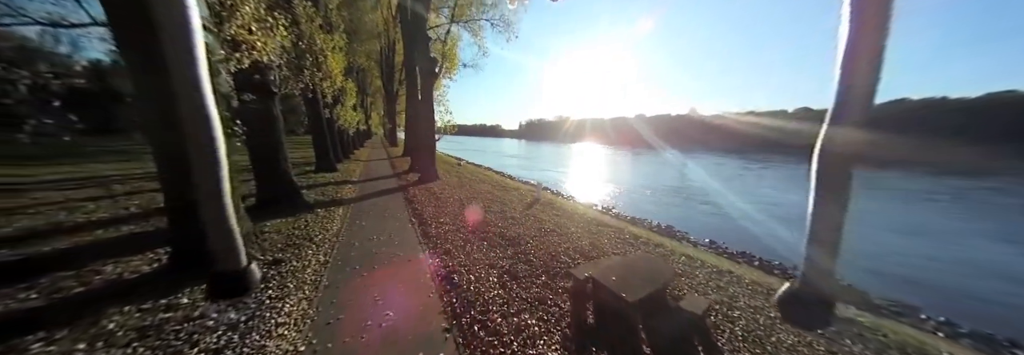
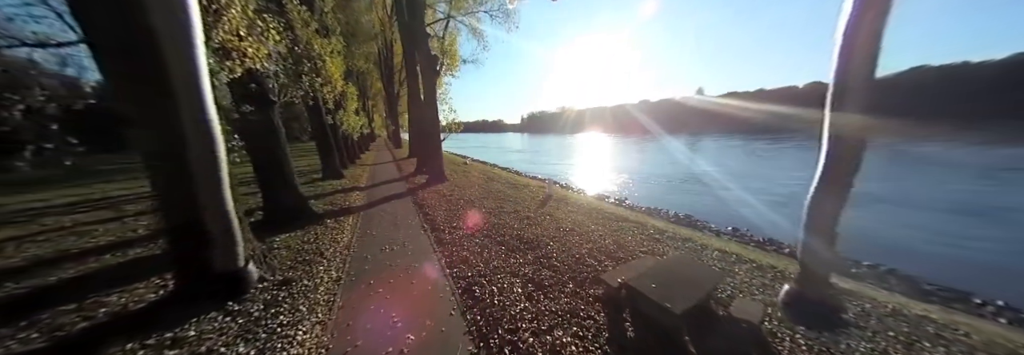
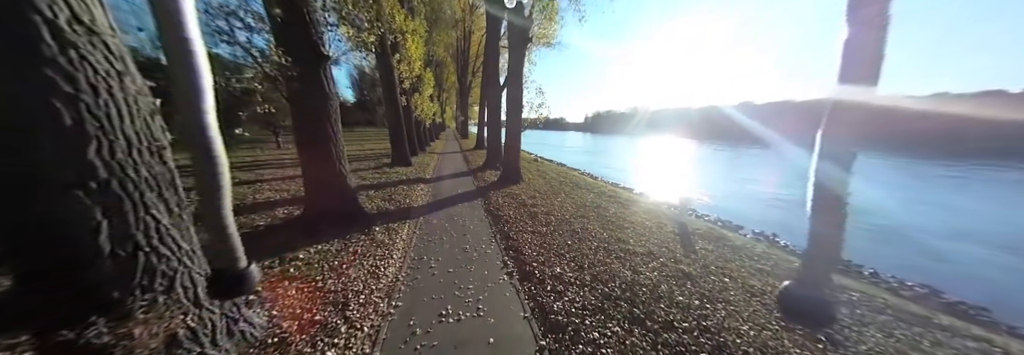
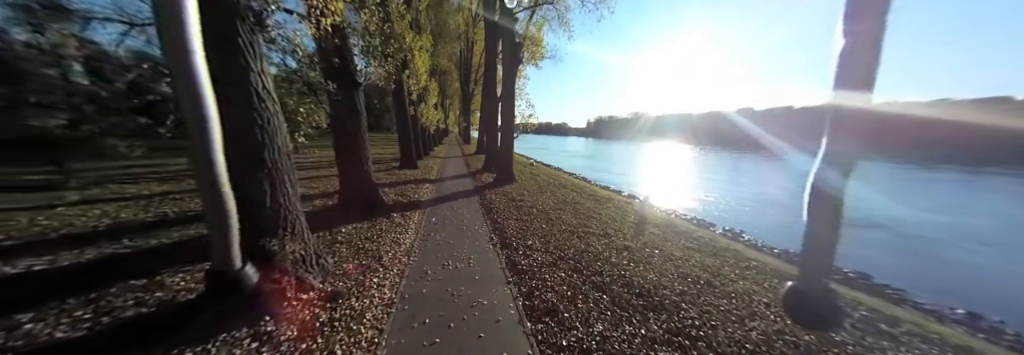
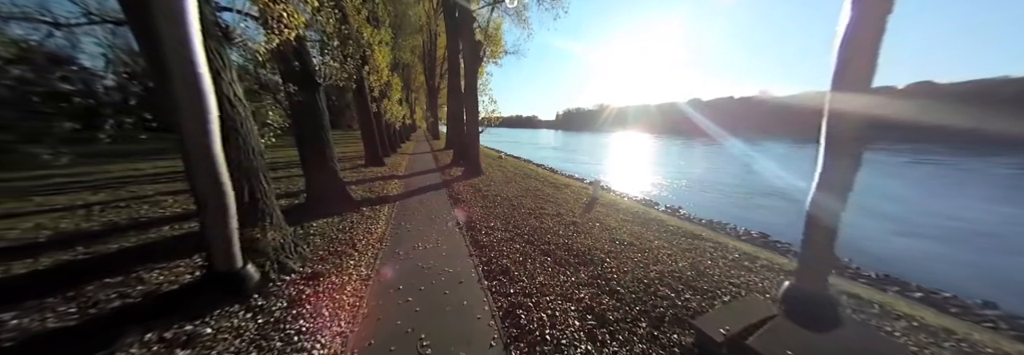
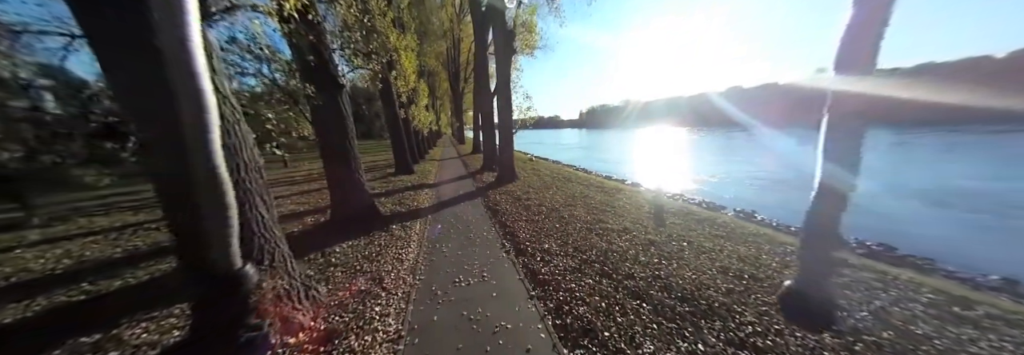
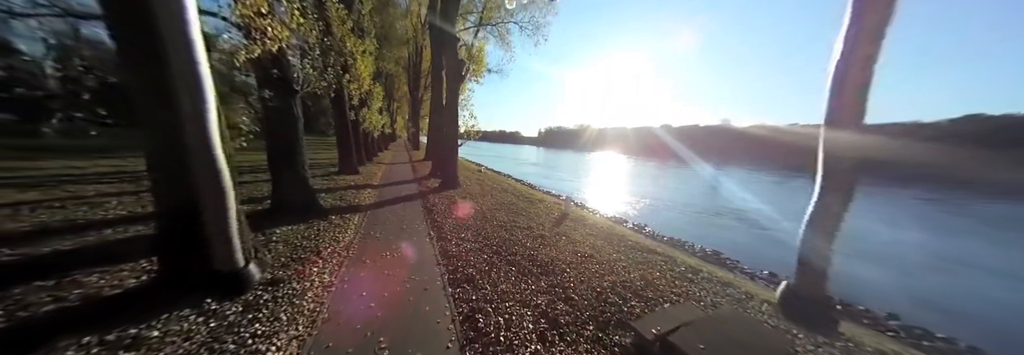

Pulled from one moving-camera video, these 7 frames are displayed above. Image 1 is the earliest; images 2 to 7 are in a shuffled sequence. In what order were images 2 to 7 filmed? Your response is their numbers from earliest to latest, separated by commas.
2, 7, 5, 4, 6, 3
